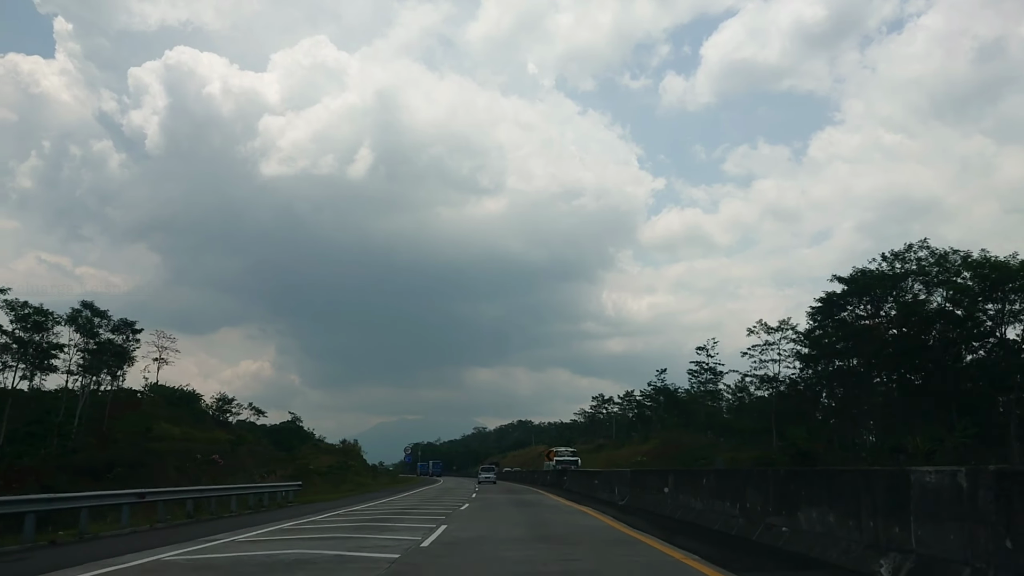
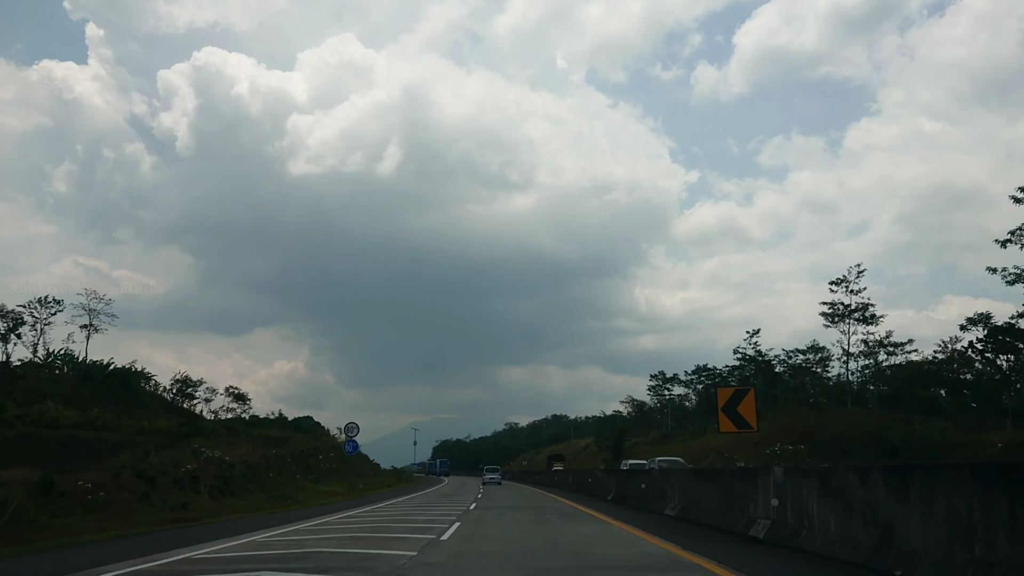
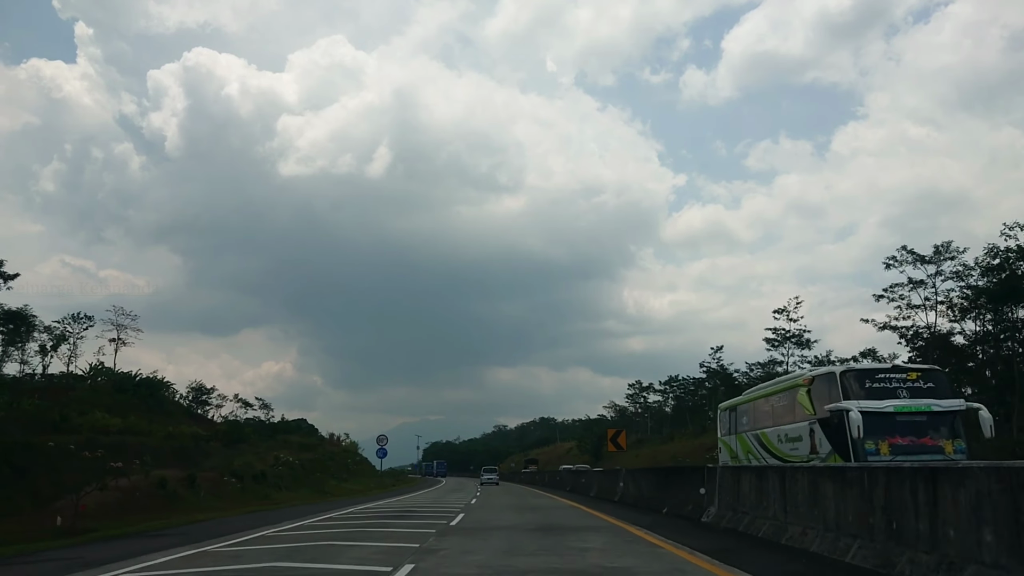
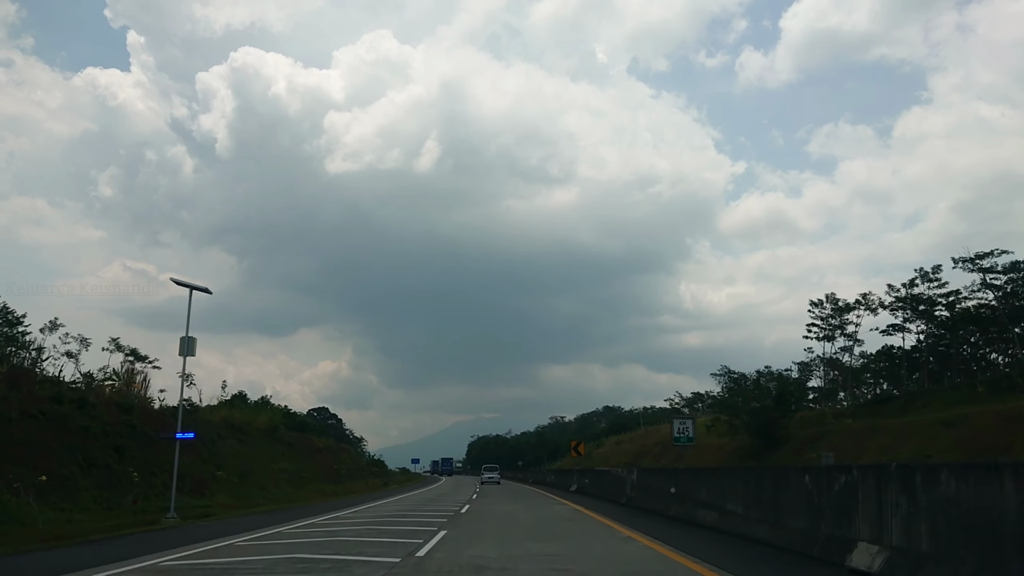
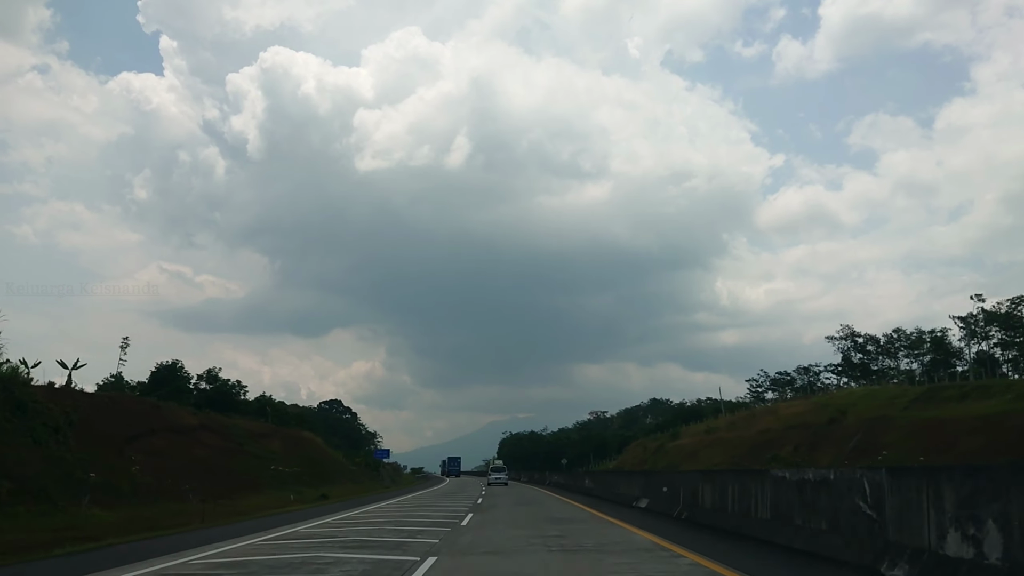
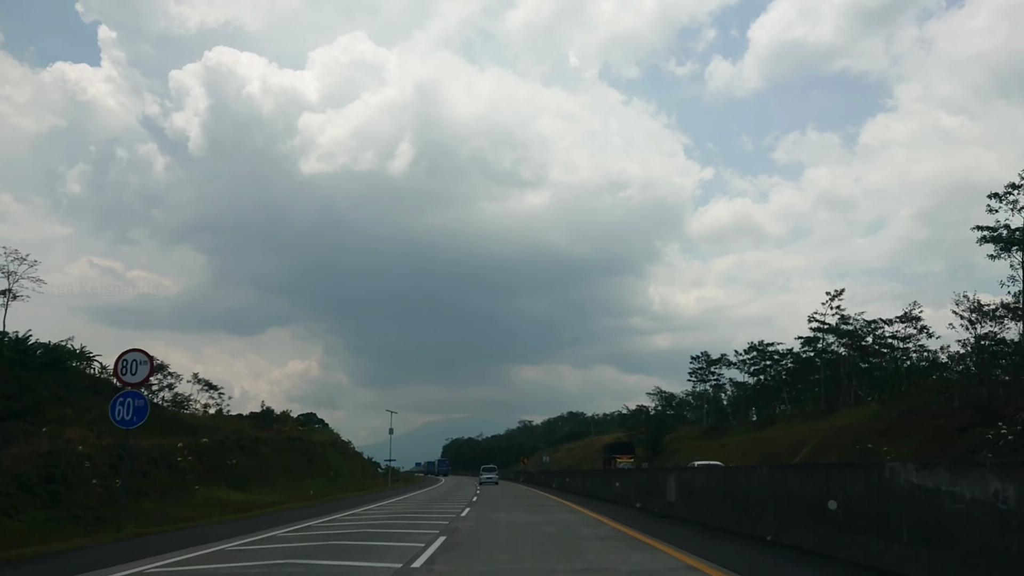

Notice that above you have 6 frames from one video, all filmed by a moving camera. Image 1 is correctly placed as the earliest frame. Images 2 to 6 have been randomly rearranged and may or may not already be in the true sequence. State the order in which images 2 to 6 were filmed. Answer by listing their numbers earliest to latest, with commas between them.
3, 2, 6, 4, 5
